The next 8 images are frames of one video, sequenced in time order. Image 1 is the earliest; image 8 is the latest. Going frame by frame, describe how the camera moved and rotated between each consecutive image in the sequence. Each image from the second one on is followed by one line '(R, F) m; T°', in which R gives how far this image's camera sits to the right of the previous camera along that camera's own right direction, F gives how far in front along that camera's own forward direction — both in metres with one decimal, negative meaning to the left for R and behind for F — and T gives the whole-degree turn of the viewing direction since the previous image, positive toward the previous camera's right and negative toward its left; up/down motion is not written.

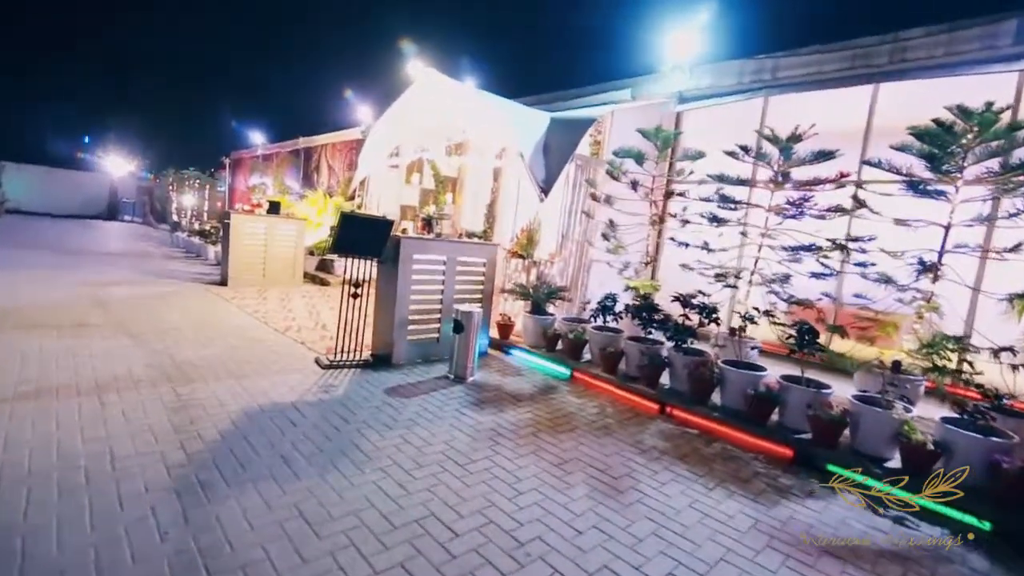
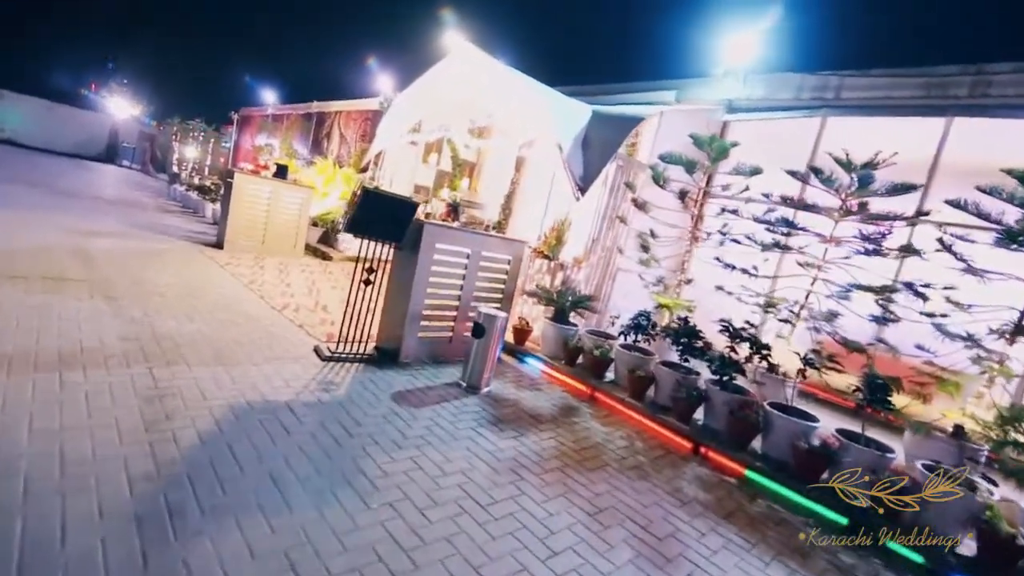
(-0.4, +0.6) m; +1°
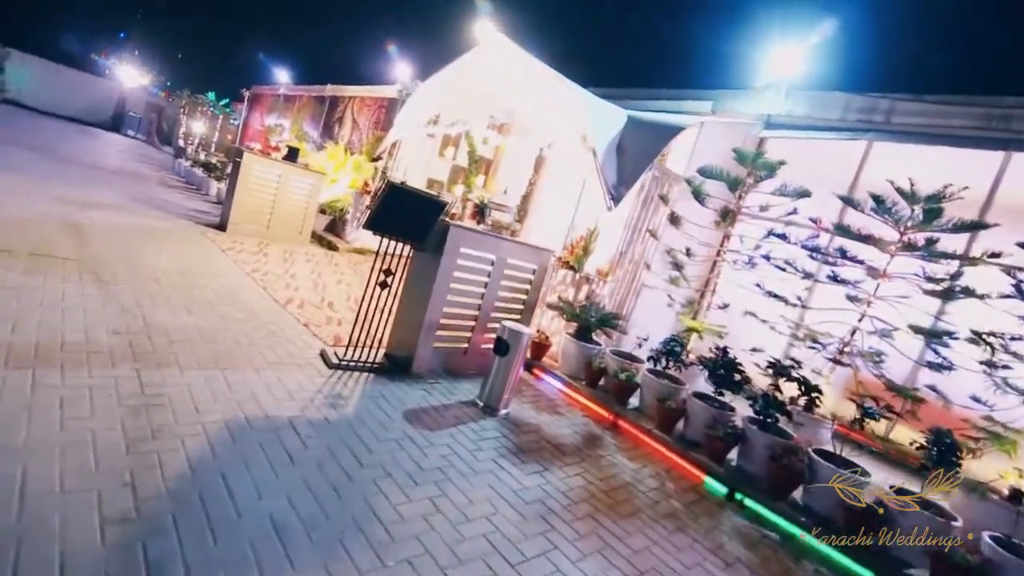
(-0.3, +0.4) m; 0°
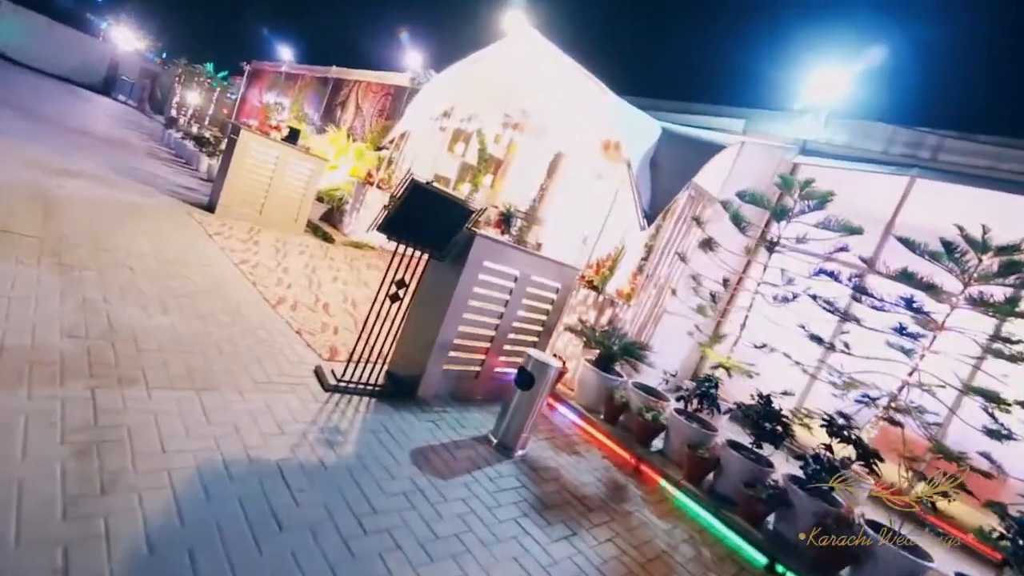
(-0.4, +0.6) m; +2°
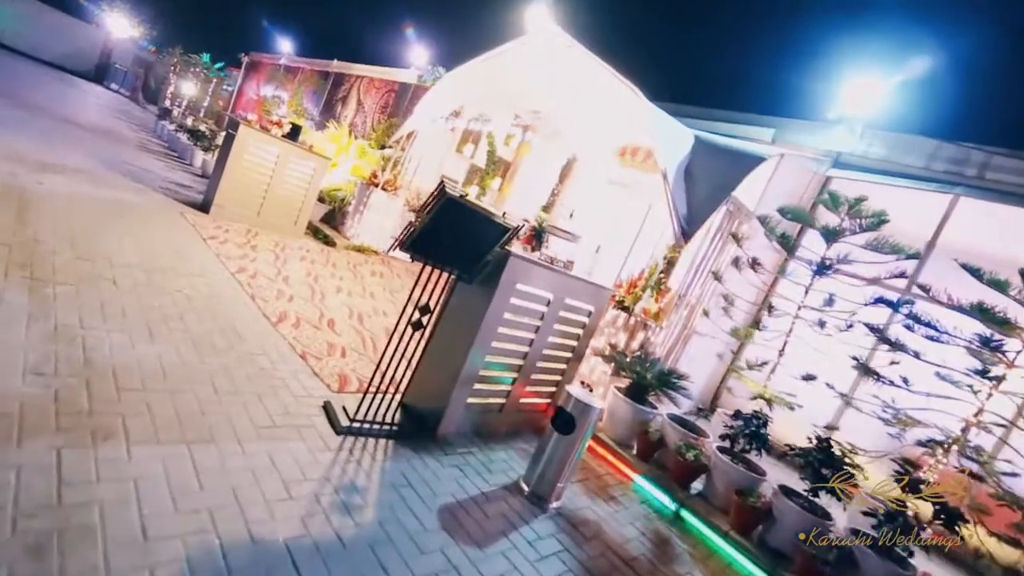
(-0.4, +0.5) m; +1°
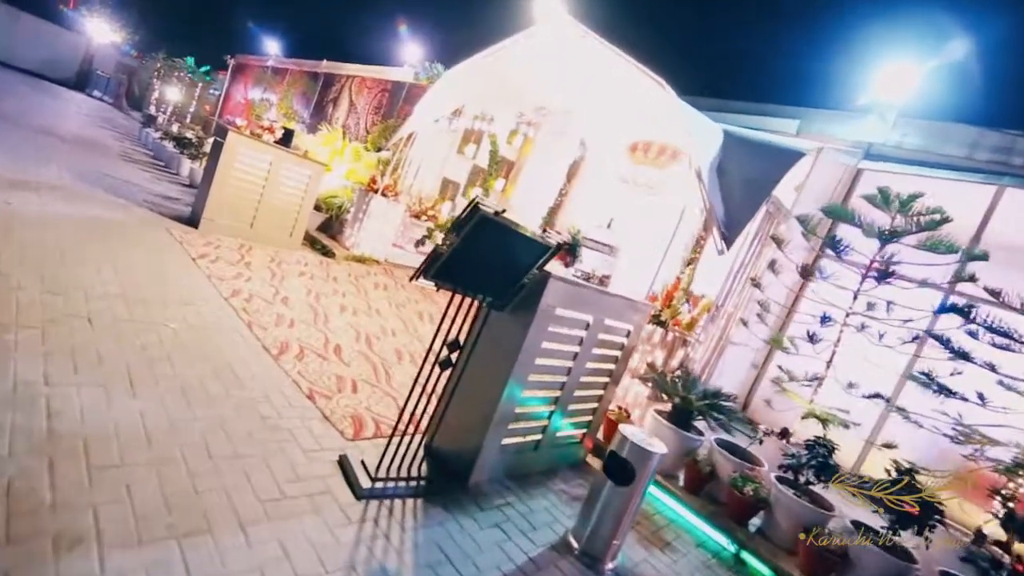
(-0.3, +0.5) m; +1°
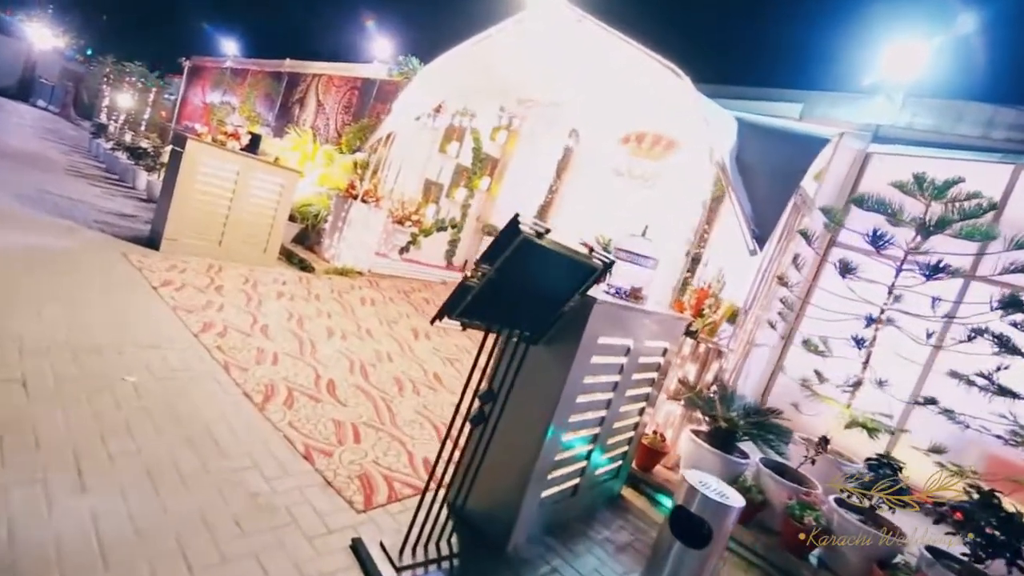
(-0.3, +0.6) m; +3°
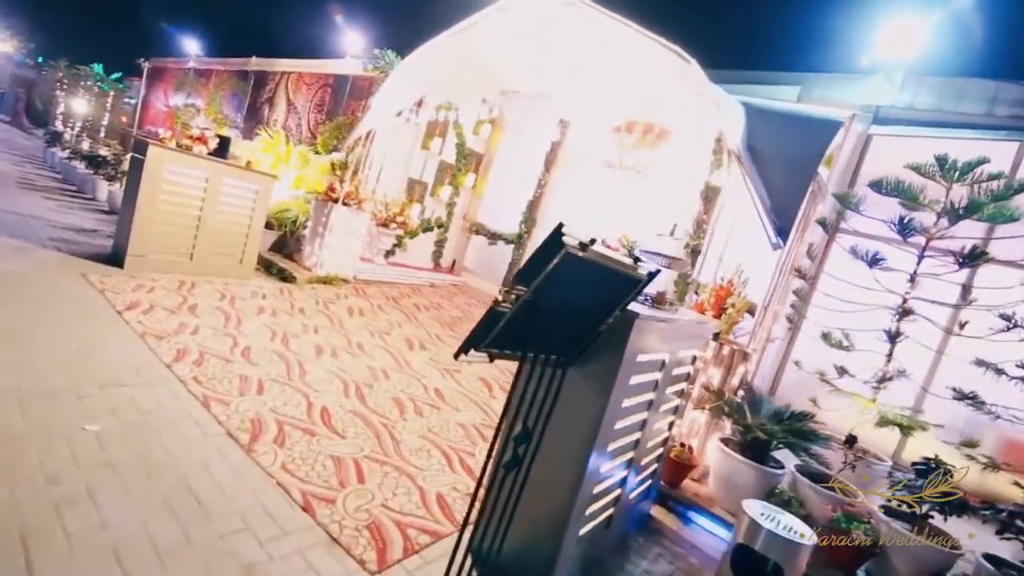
(-0.2, +0.4) m; +2°
